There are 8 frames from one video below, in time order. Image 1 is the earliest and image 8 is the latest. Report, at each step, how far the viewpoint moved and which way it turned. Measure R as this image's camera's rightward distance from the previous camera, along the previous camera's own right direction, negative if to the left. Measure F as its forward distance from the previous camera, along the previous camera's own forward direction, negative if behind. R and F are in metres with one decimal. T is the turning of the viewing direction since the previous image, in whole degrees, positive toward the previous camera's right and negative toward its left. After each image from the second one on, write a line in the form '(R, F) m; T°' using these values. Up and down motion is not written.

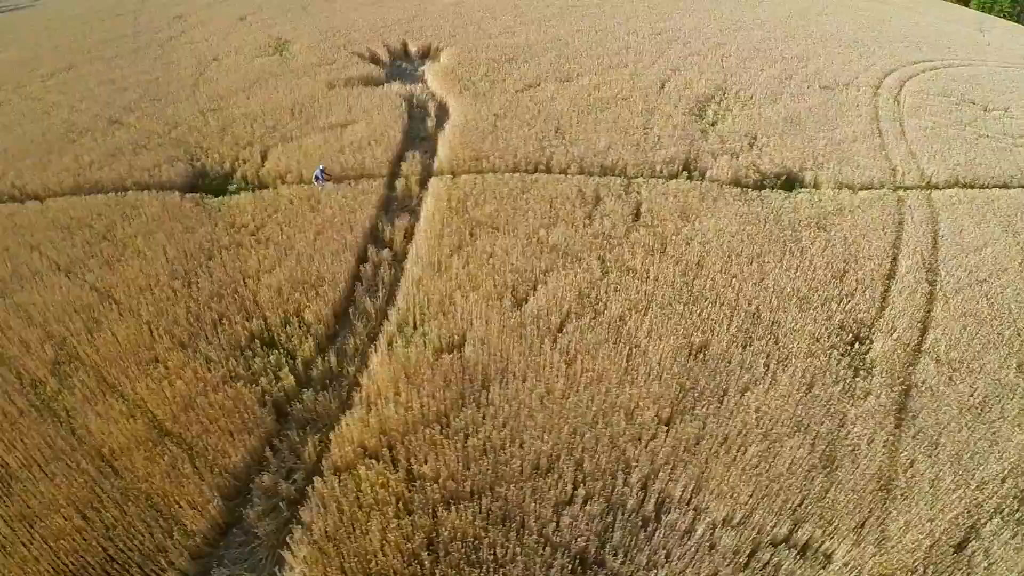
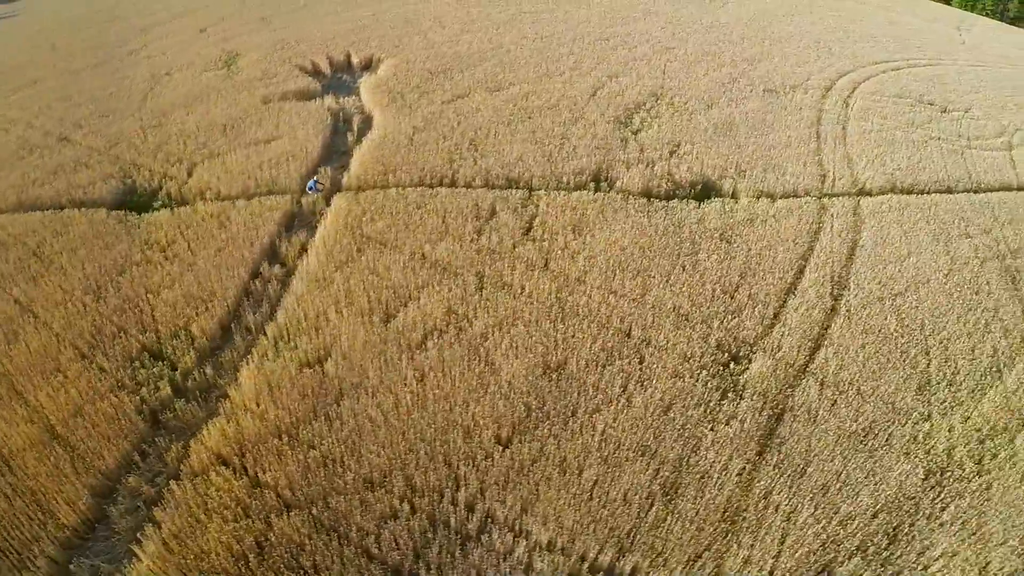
(+3.1, +0.3) m; -5°
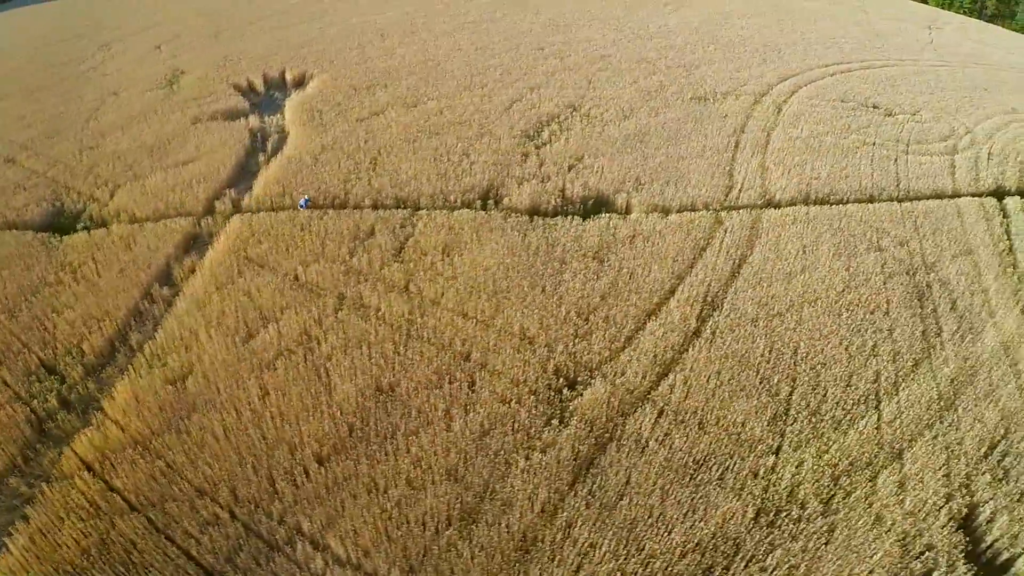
(+3.7, +0.3) m; -6°
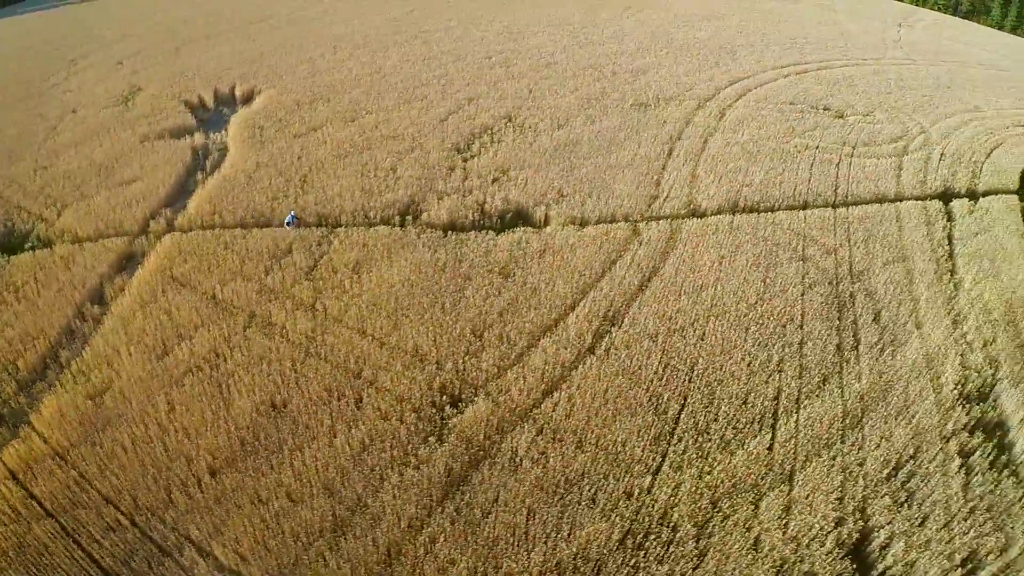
(+2.5, 0.0) m; -3°
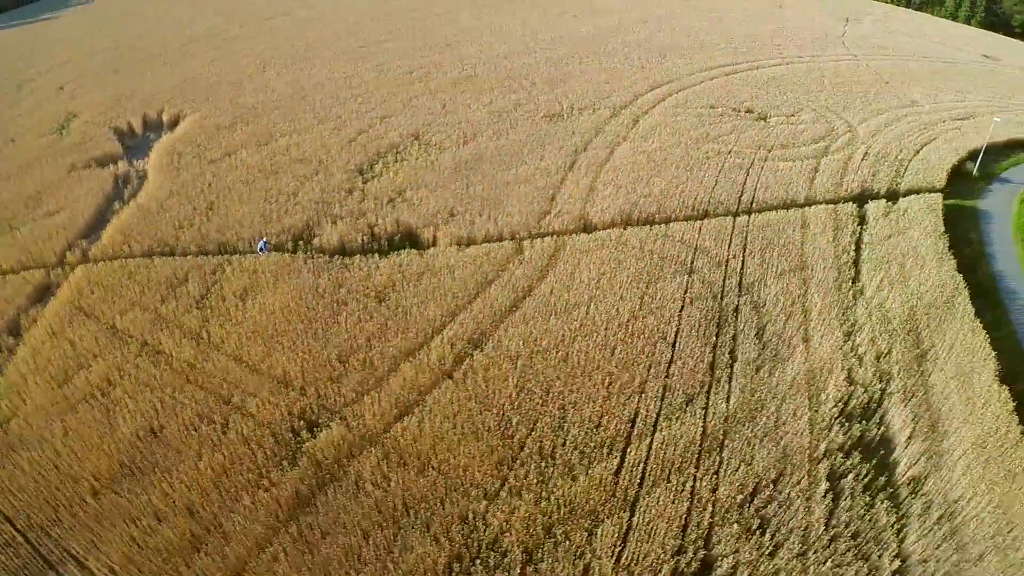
(+3.2, 0.0) m; -4°
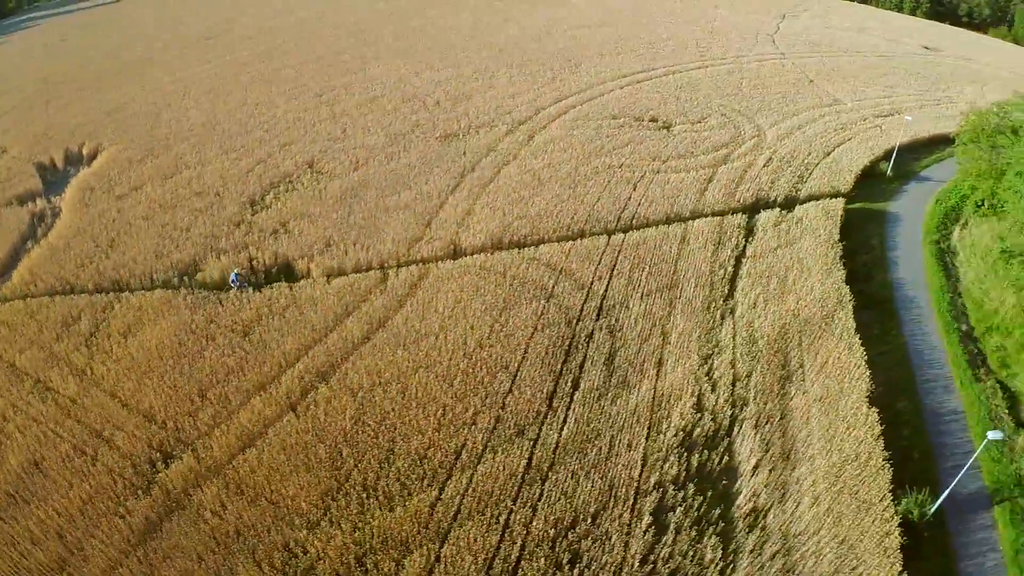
(+3.6, -0.1) m; -4°
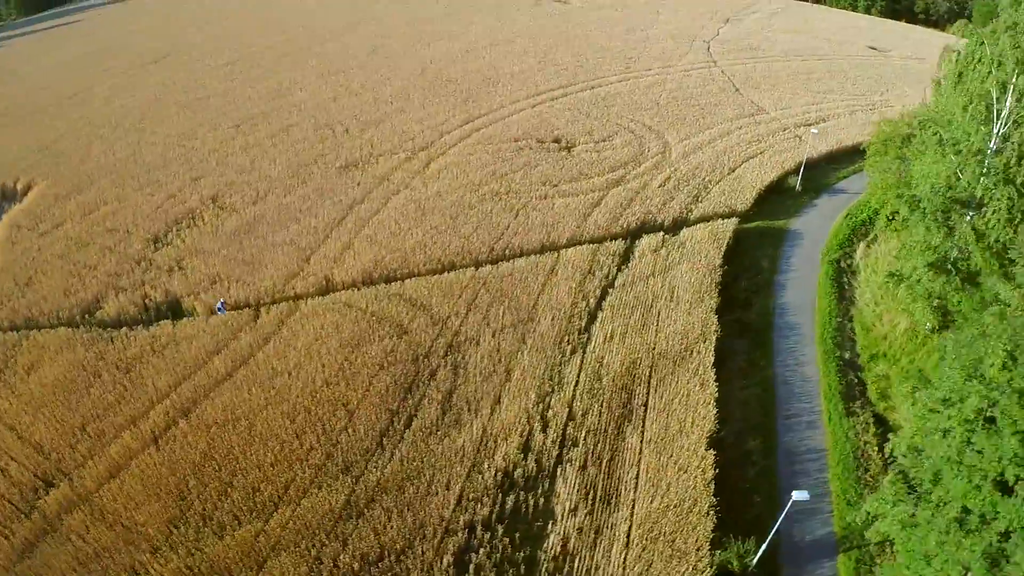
(+4.1, -0.2) m; -5°
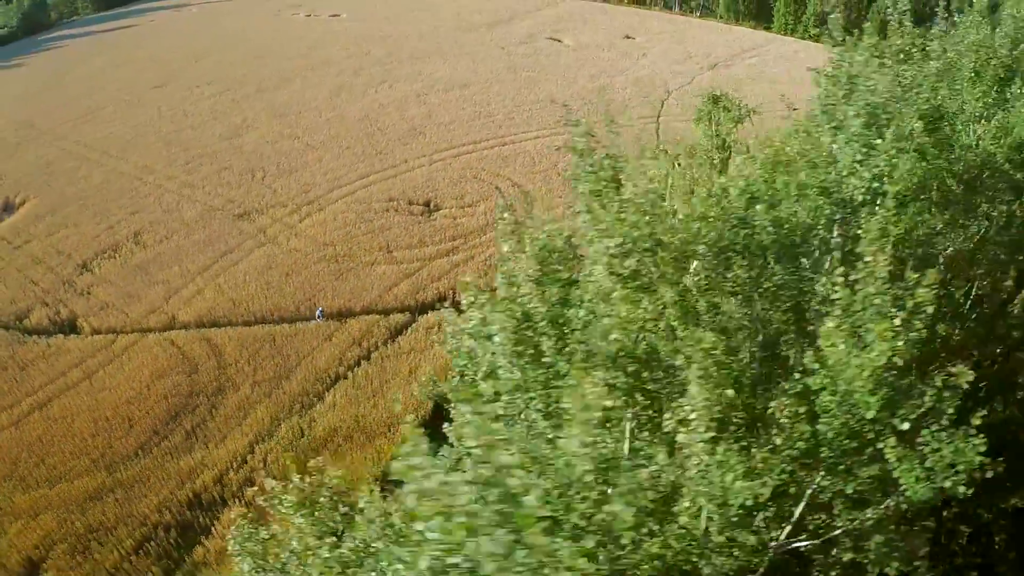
(+11.1, +0.8) m; -21°
